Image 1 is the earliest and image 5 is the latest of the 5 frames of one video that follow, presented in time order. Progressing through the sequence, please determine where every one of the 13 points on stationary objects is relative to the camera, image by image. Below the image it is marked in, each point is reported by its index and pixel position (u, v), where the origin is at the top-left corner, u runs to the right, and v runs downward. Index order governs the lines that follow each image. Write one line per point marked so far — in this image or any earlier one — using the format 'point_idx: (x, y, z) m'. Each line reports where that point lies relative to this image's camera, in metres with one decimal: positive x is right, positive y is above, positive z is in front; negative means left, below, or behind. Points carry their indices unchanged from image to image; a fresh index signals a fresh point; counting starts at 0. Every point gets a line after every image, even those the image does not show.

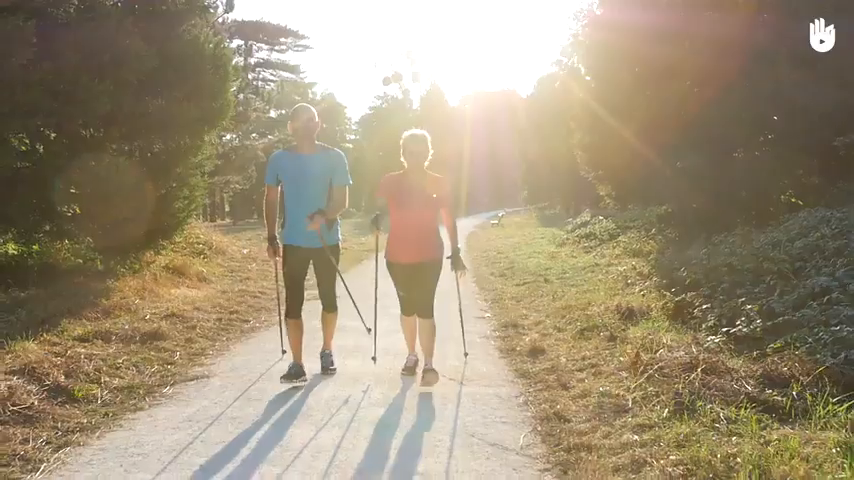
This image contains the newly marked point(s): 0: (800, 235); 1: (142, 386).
0: (+3.9, +0.1, +9.5) m
1: (-2.0, -1.0, +6.2) m
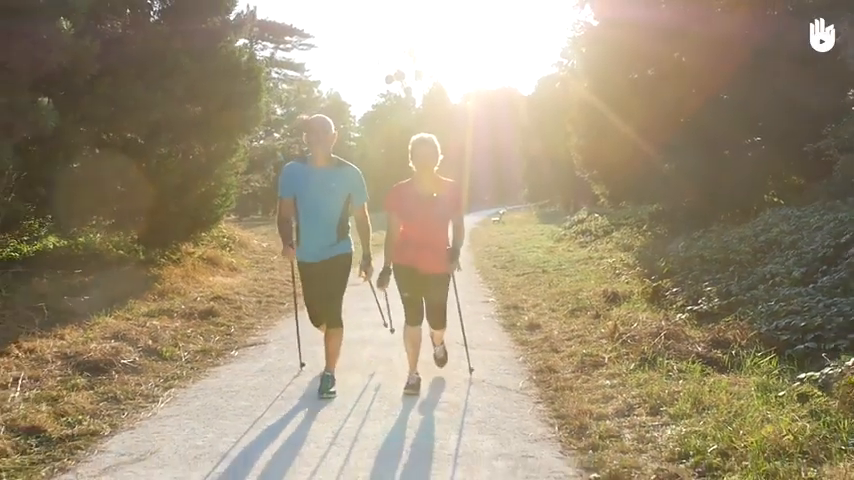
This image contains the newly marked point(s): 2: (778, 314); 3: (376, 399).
0: (+4.1, +0.1, +10.9) m
1: (-1.8, -0.9, +7.7) m
2: (+2.8, -0.6, +7.1) m
3: (-0.3, -1.0, +5.6) m
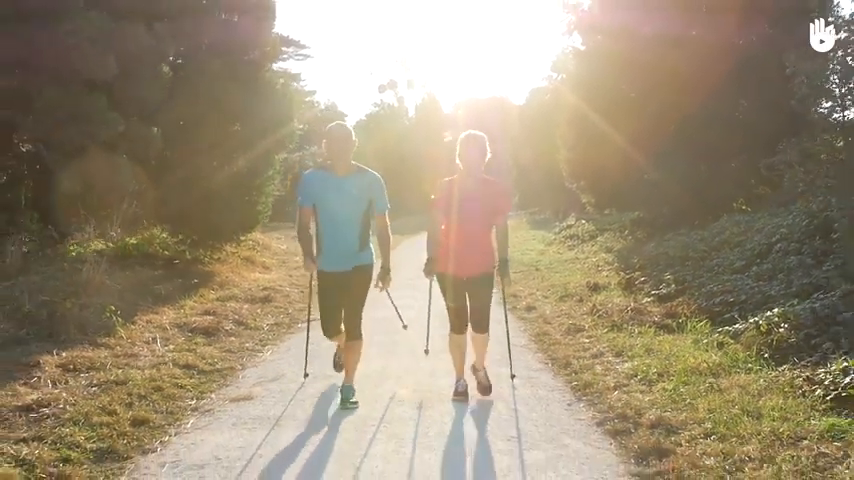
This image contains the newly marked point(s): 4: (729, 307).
0: (+4.3, +0.1, +13.2) m
1: (-1.6, -0.9, +9.9) m
2: (+3.0, -0.5, +9.4) m
3: (0.0, -1.0, +7.9) m
4: (+2.9, -0.6, +8.7) m
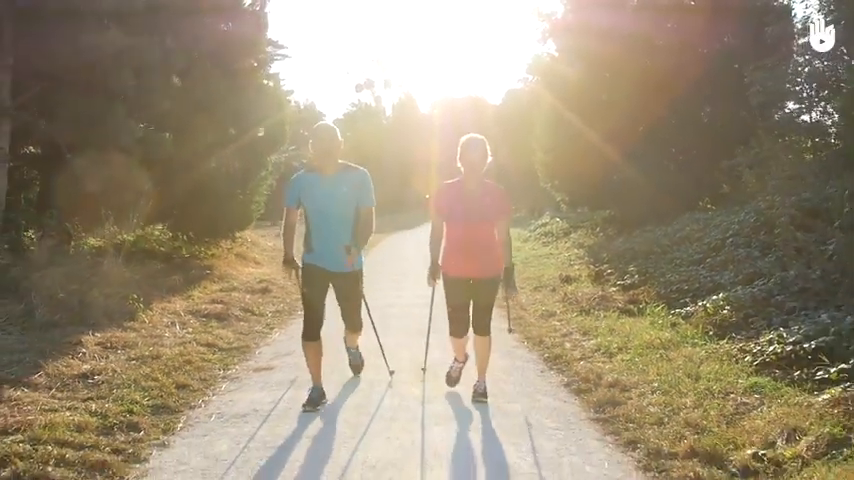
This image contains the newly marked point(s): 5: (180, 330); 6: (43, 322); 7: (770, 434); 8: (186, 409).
0: (+4.0, +0.2, +14.4) m
1: (-1.7, -0.9, +10.9) m
2: (+2.9, -0.5, +10.5) m
3: (-0.1, -0.9, +8.9) m
4: (+2.8, -0.6, +9.8) m
5: (-2.4, -0.9, +8.8) m
6: (-3.6, -0.8, +8.4) m
7: (+1.8, -1.0, +4.7) m
8: (-1.5, -1.1, +5.8) m
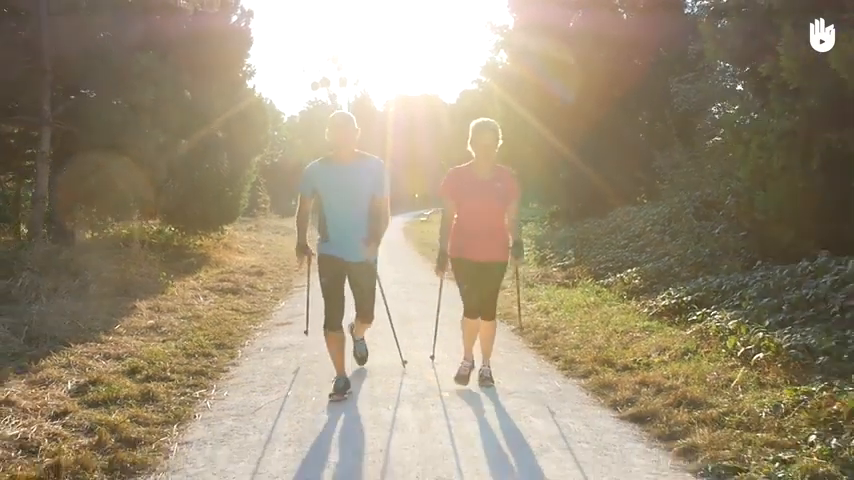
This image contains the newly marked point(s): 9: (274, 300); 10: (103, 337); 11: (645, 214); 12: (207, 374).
0: (+3.5, +0.4, +16.8) m
1: (-2.1, -0.7, +13.1) m
2: (+2.5, -0.3, +12.9) m
3: (-0.4, -0.7, +11.2) m
4: (+2.5, -0.4, +12.2) m
5: (-2.7, -0.7, +10.9) m
6: (-3.9, -0.6, +10.5) m
7: (+1.7, -0.9, +7.1) m
8: (-1.7, -0.9, +7.9) m
9: (-1.9, -0.8, +11.5) m
10: (-2.9, -0.9, +8.0) m
11: (+3.9, +0.5, +15.9) m
12: (-1.6, -1.0, +6.6) m
